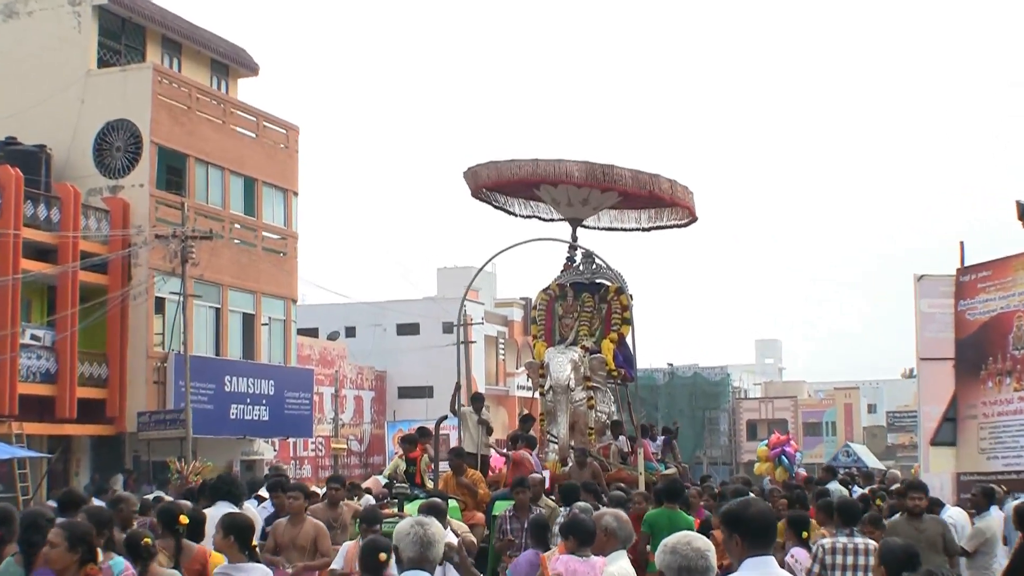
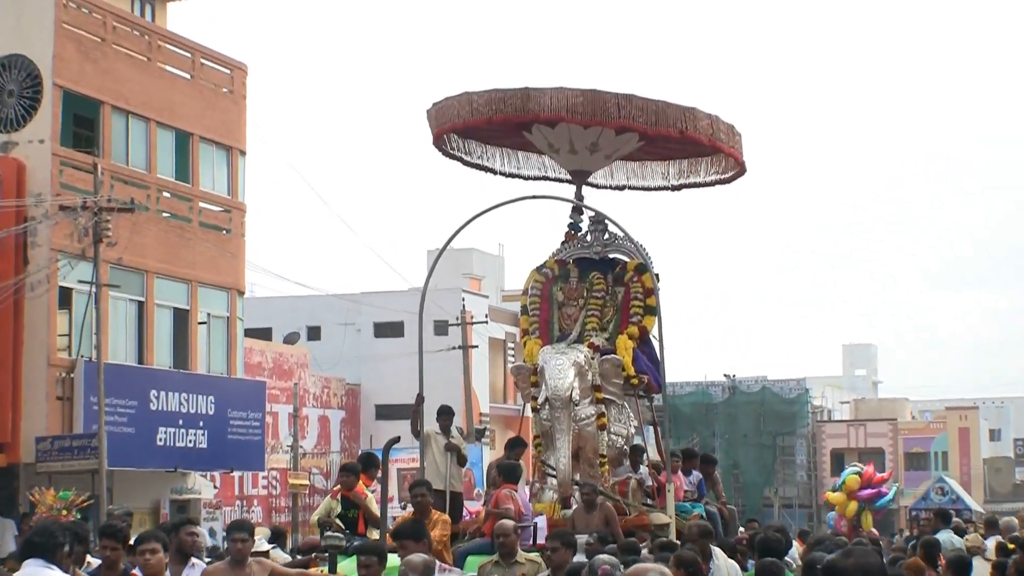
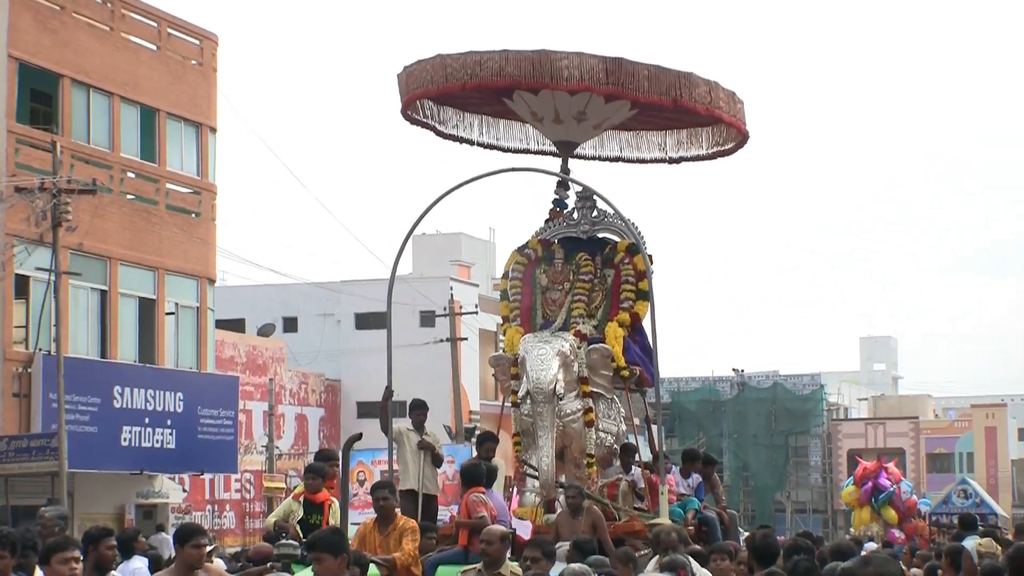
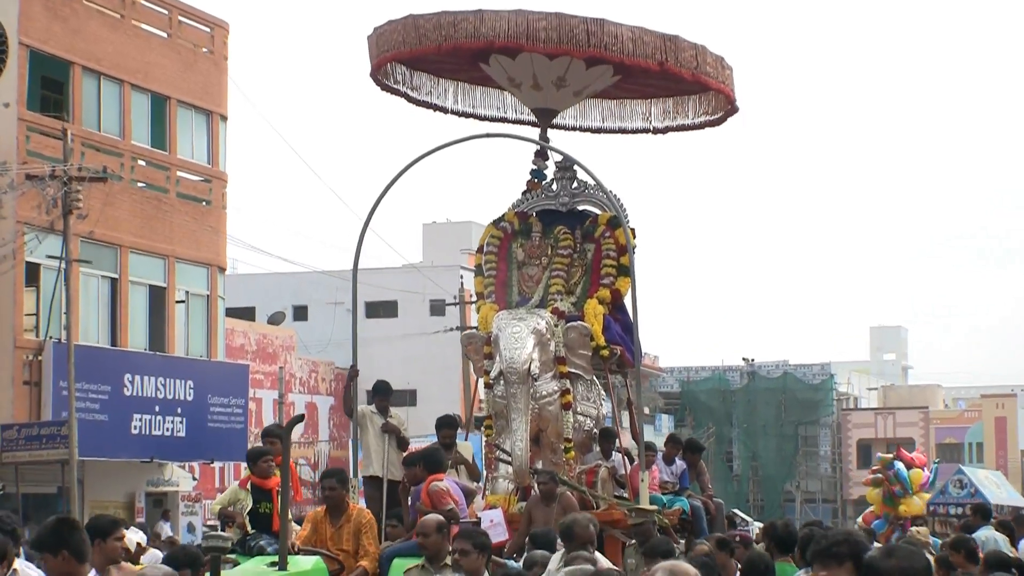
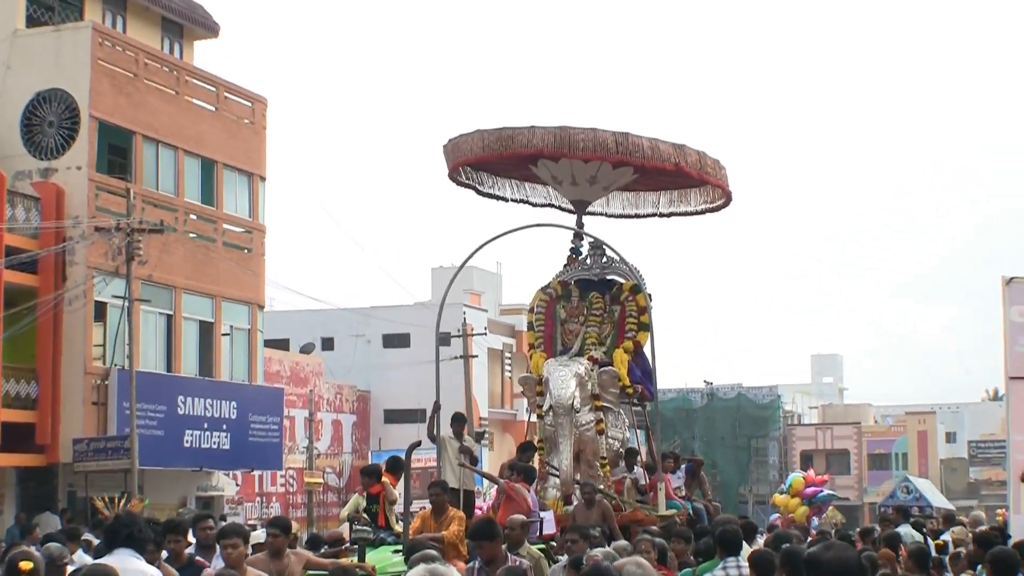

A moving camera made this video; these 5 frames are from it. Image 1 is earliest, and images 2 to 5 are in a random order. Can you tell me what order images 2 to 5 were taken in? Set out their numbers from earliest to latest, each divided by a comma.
5, 2, 3, 4
